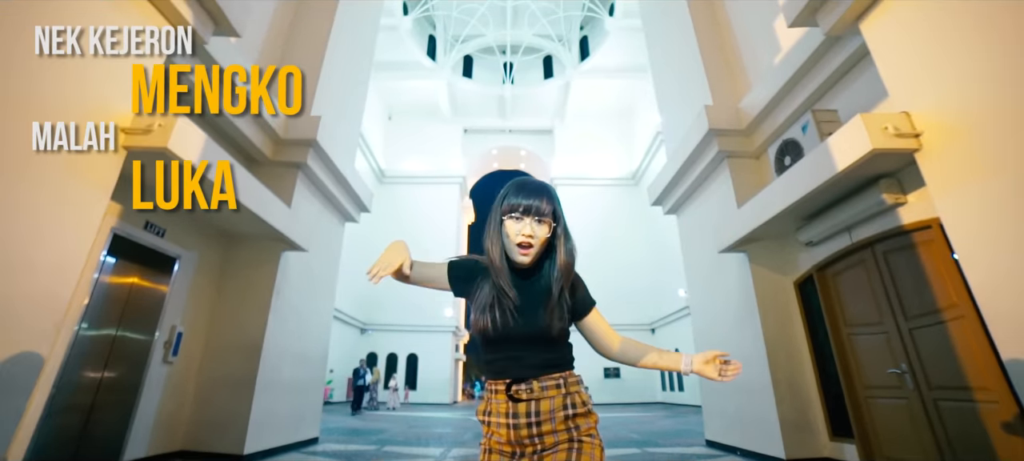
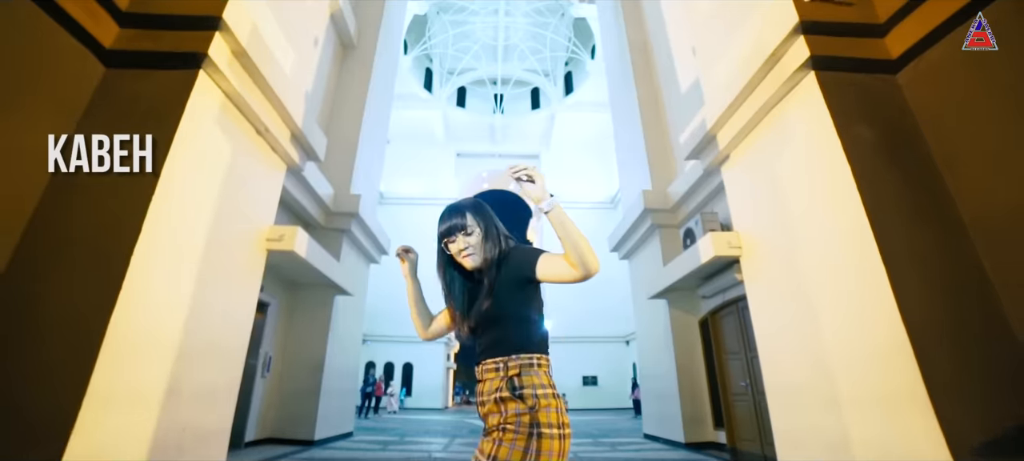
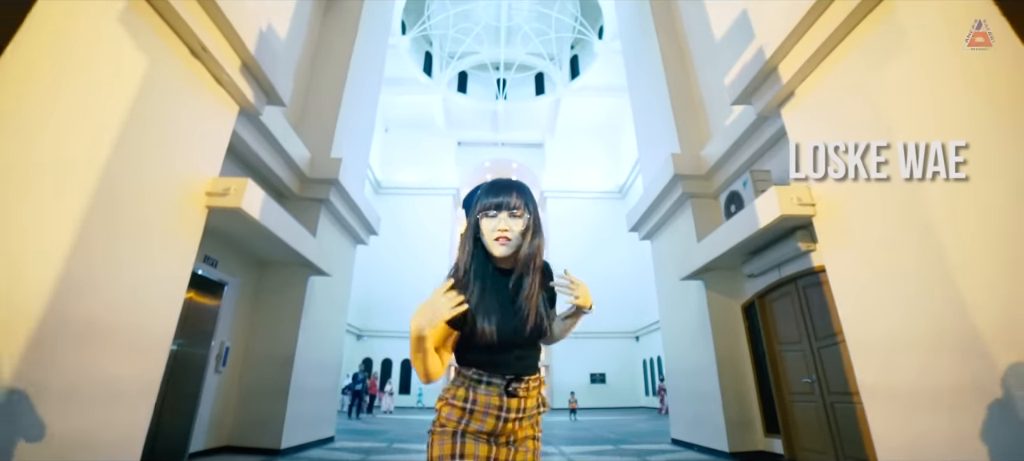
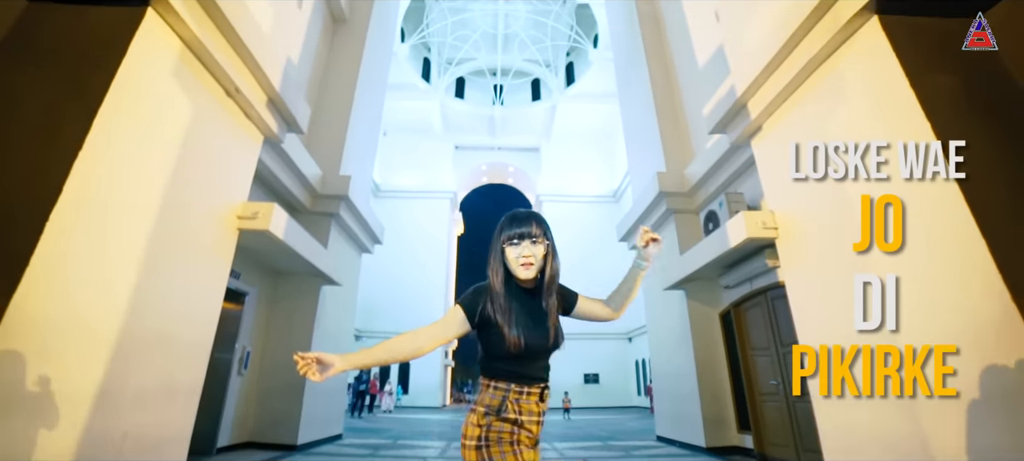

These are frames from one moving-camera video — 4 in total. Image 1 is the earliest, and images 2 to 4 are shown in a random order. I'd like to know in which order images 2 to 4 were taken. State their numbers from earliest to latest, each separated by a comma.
3, 4, 2
